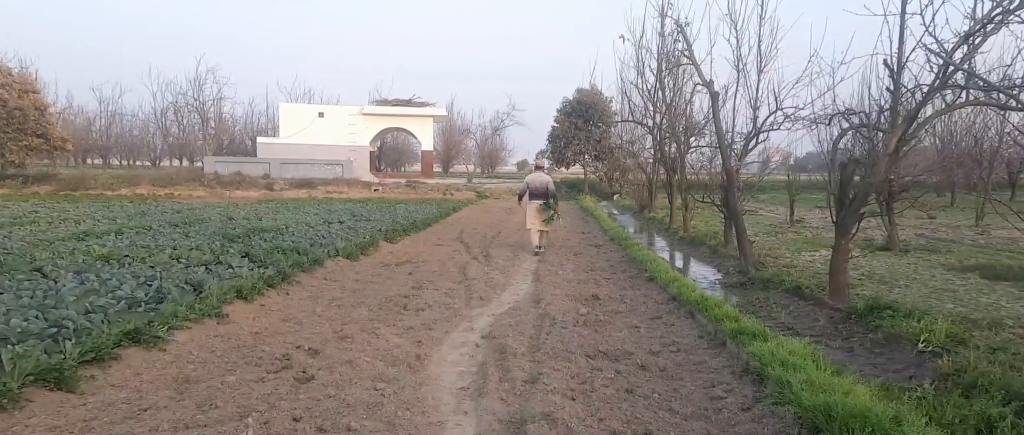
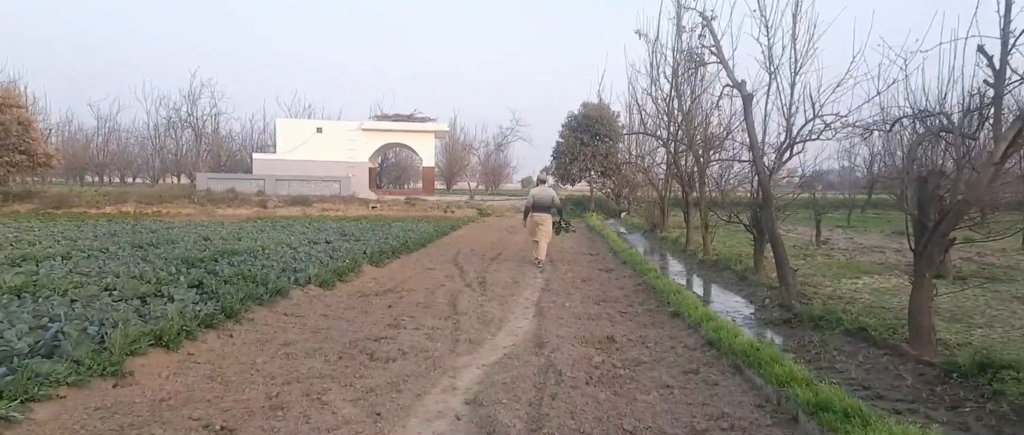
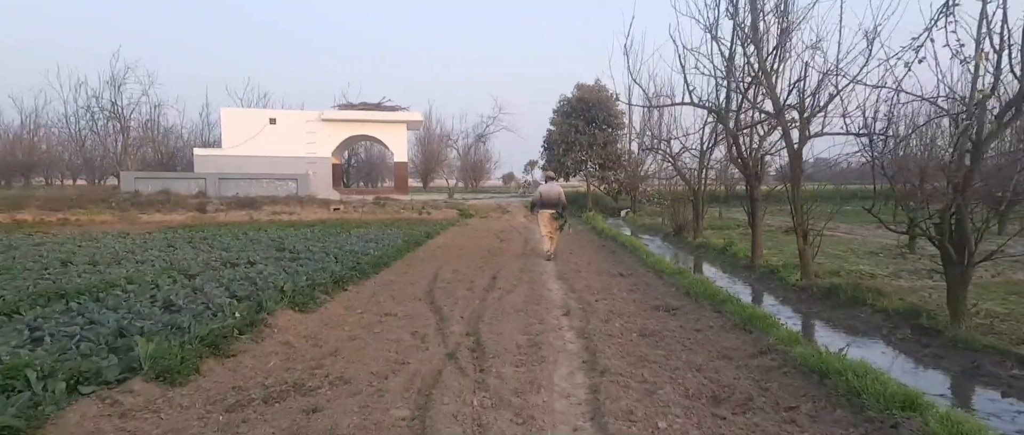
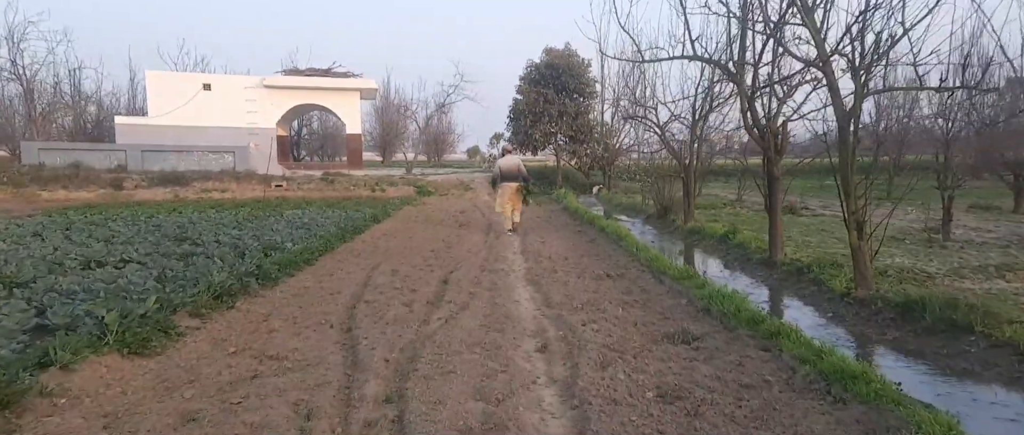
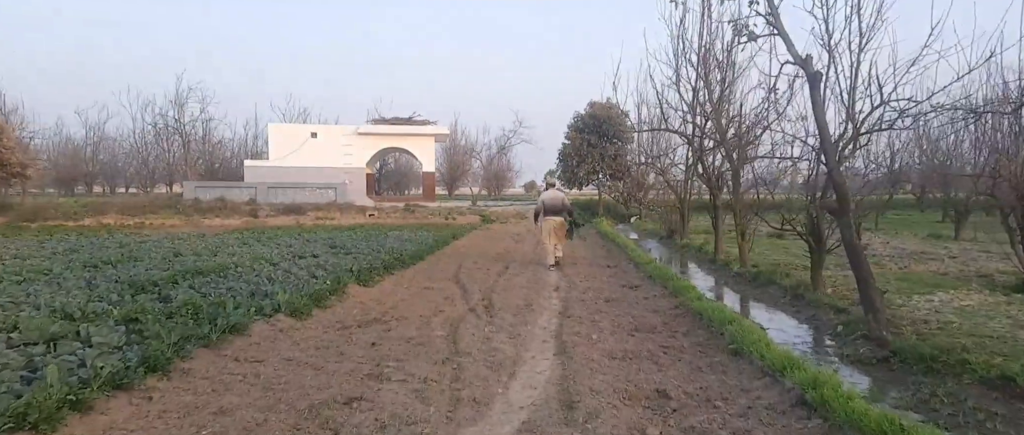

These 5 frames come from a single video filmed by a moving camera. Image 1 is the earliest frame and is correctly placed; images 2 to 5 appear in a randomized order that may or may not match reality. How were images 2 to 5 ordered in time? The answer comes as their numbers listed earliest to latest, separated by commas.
2, 5, 3, 4
